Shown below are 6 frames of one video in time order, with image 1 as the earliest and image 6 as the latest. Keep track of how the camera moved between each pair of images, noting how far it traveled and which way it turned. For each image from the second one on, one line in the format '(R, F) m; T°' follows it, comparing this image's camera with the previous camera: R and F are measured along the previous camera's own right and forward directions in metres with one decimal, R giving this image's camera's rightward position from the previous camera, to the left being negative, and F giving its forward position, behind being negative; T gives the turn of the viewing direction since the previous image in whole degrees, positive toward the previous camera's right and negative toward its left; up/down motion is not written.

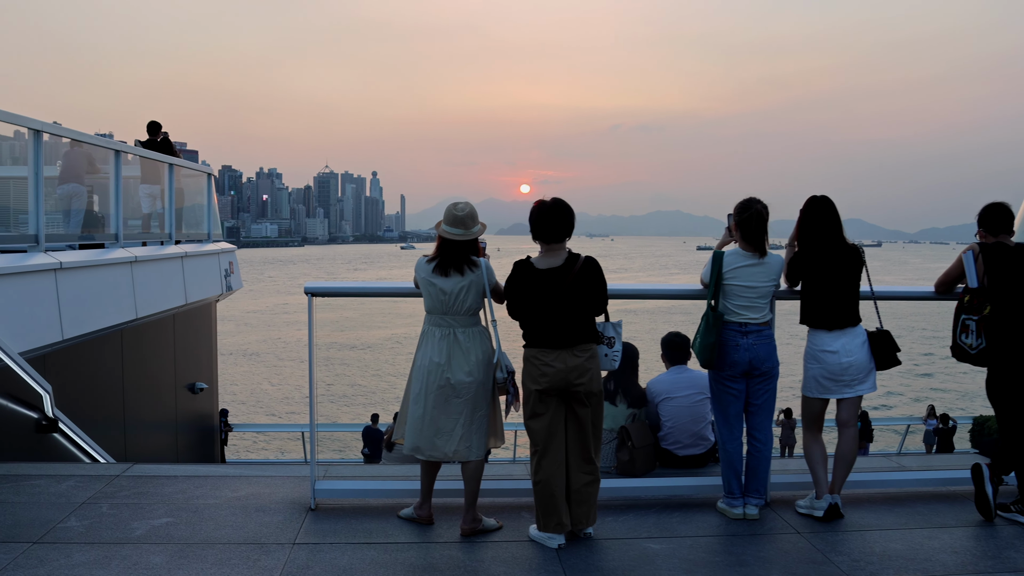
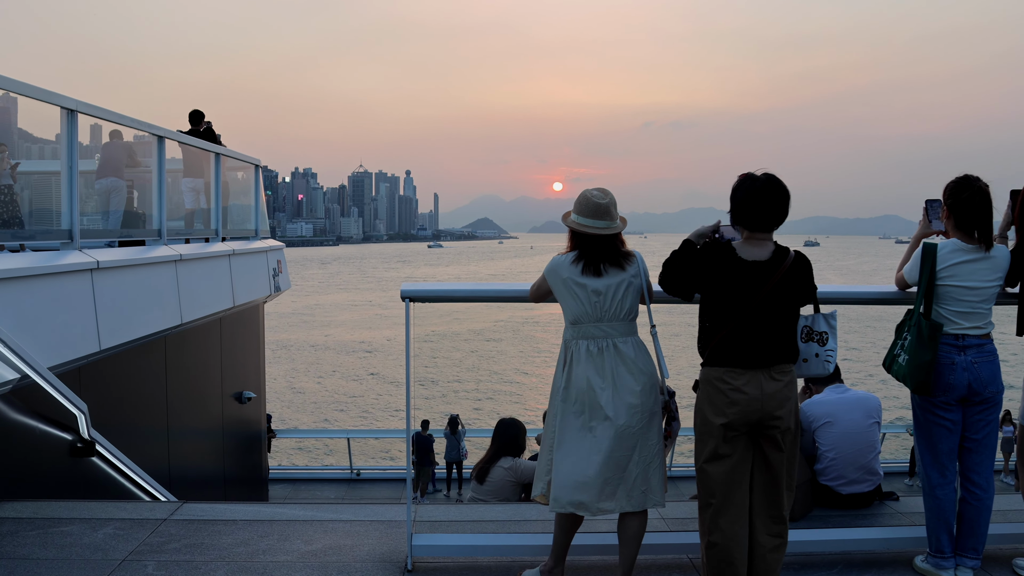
(-0.4, +0.7) m; -3°
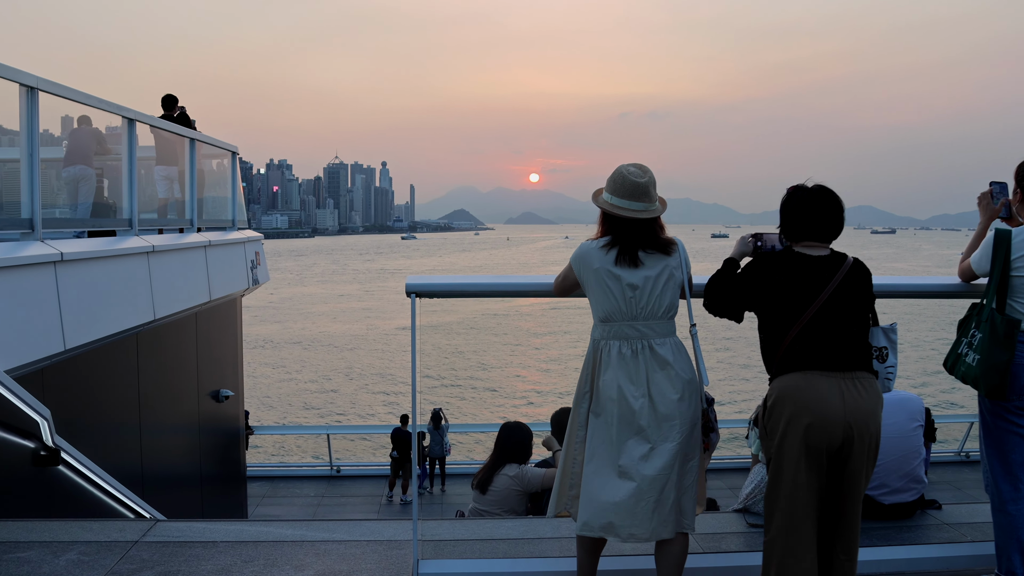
(-0.1, +0.3) m; +2°
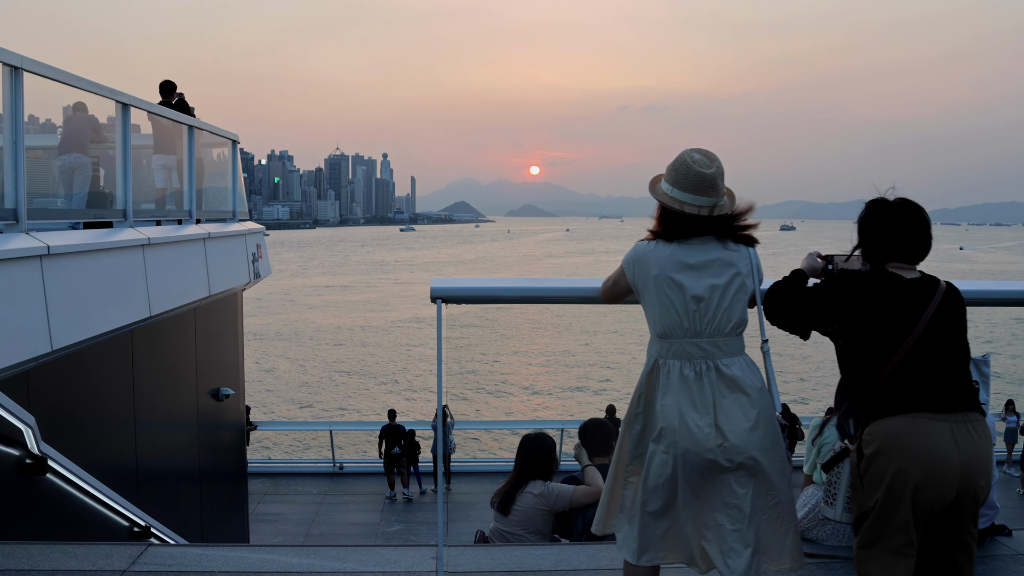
(-0.1, +0.3) m; 0°
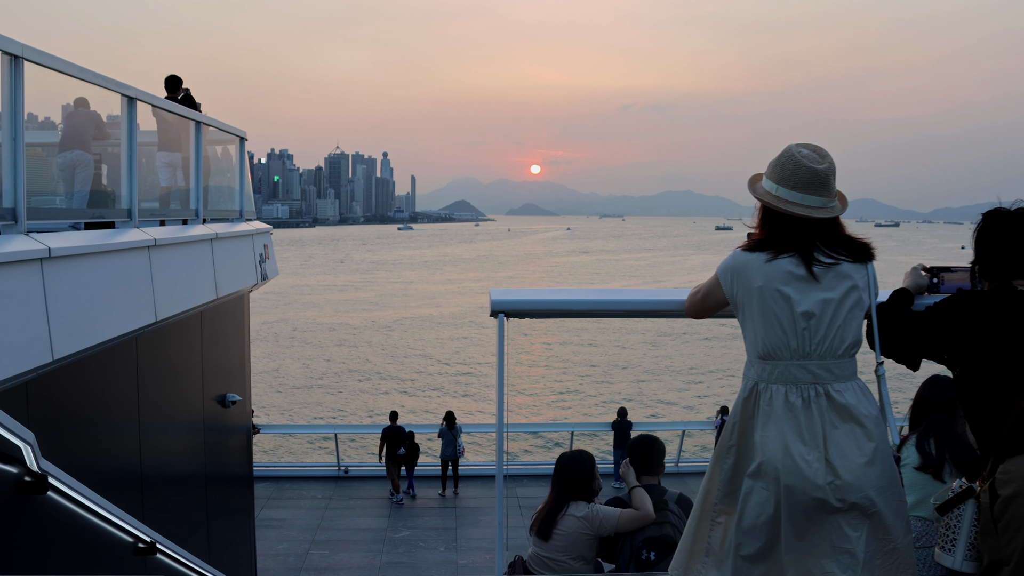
(-0.2, +0.3) m; 0°
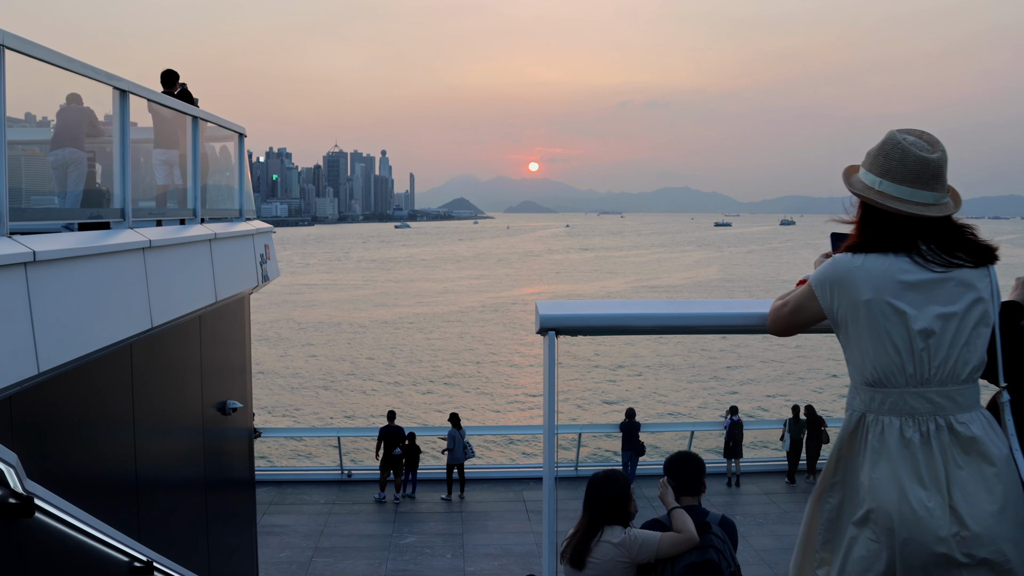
(-0.1, +0.3) m; 0°
